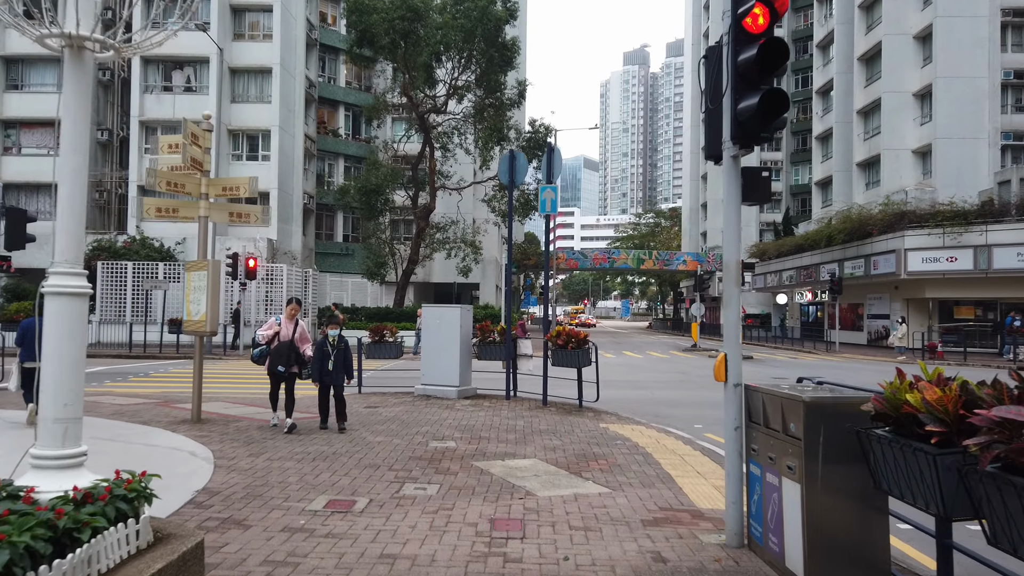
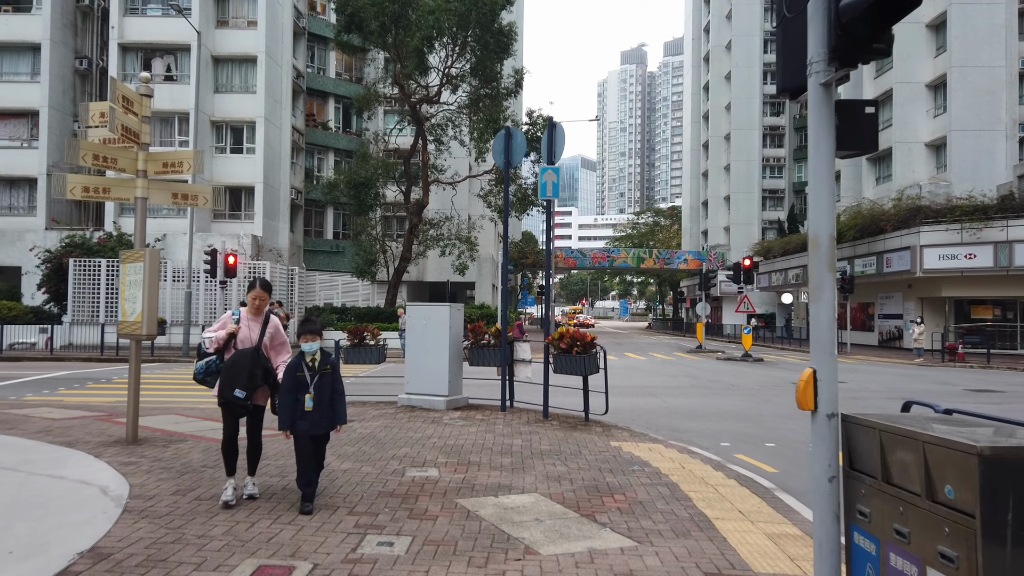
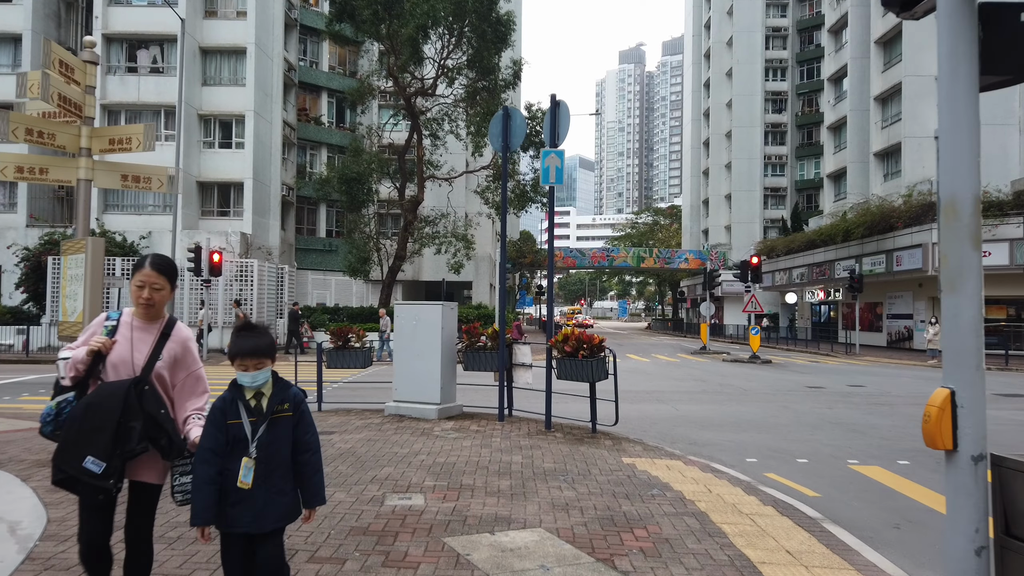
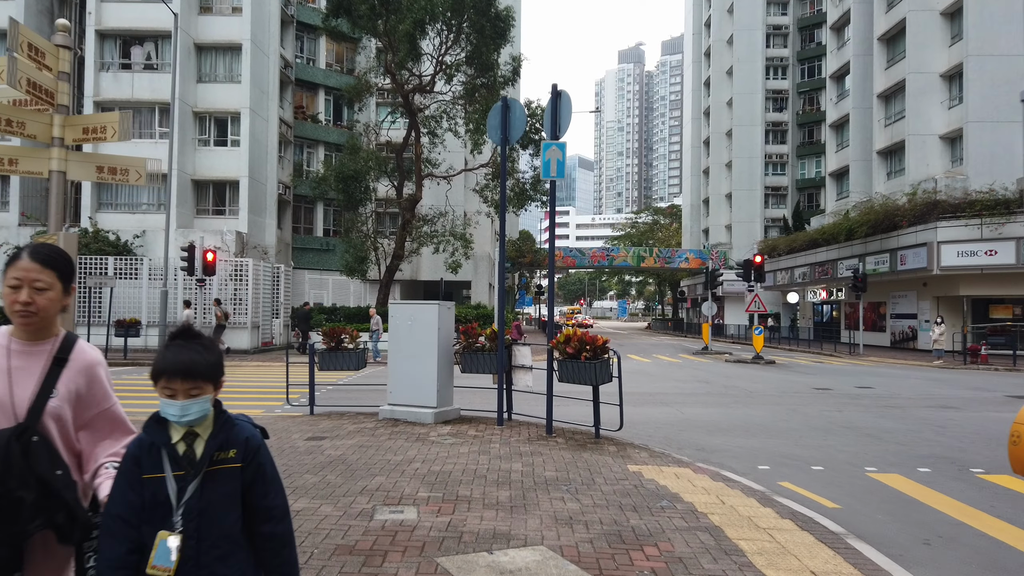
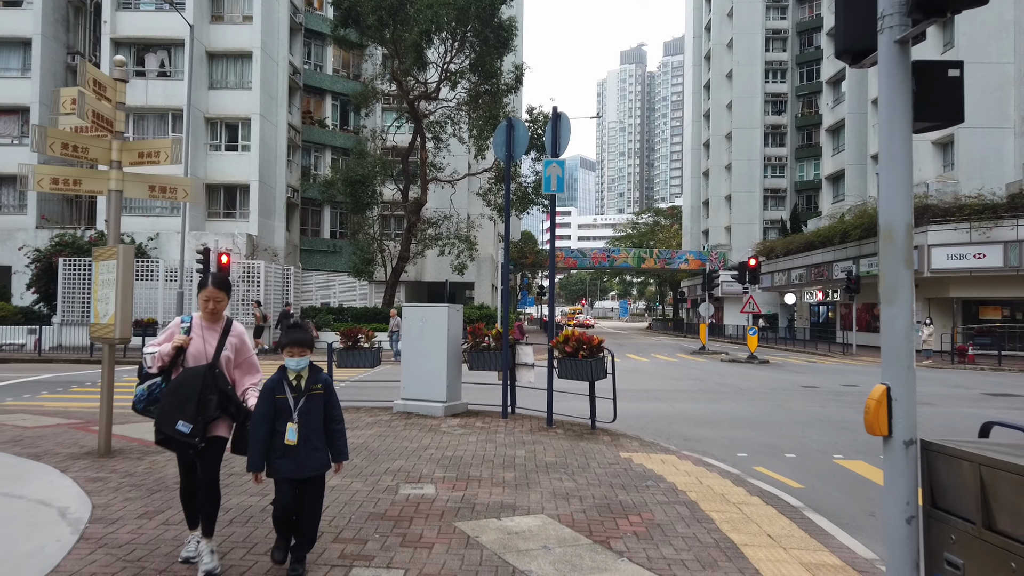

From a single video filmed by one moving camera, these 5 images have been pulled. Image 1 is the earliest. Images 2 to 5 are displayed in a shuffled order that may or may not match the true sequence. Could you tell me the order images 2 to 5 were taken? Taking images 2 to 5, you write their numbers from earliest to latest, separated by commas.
2, 5, 3, 4
